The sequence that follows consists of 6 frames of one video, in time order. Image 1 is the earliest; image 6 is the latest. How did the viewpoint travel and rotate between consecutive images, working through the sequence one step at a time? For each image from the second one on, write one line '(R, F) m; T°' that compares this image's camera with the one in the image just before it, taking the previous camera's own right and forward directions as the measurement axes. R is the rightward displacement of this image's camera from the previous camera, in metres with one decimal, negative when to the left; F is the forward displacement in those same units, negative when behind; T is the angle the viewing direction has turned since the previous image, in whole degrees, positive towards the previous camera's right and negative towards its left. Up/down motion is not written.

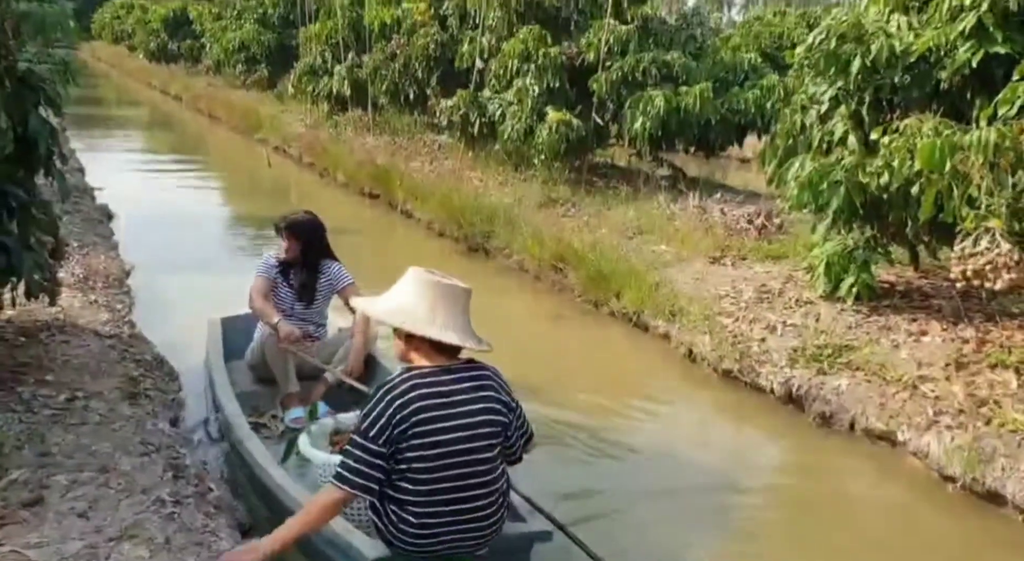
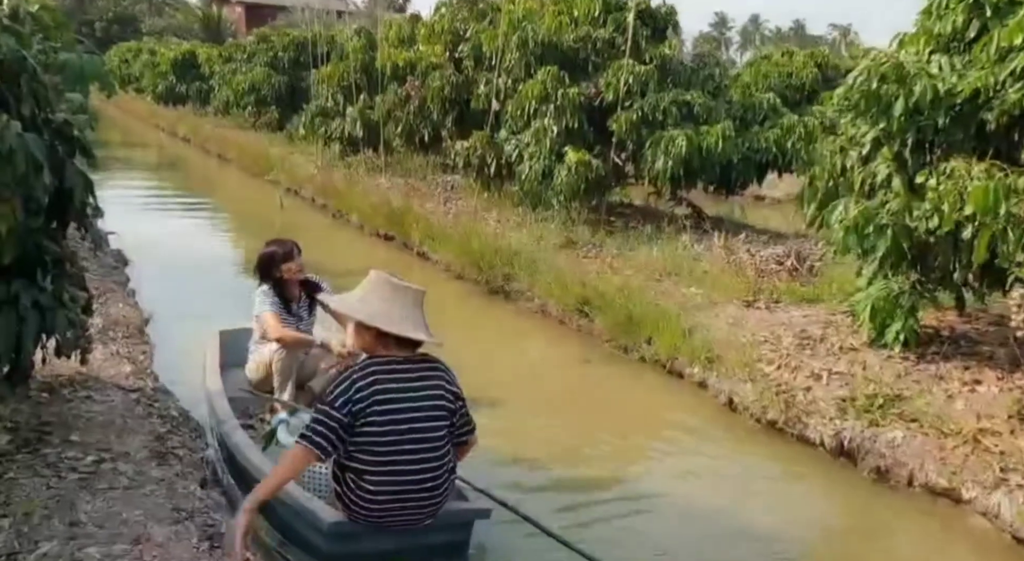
(-0.2, +0.2) m; 0°
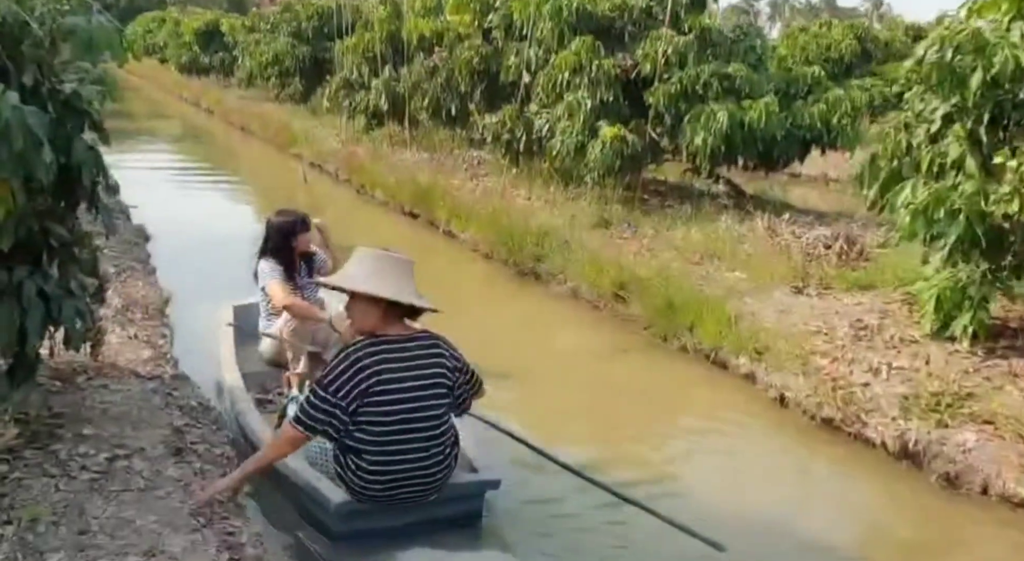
(-0.1, +0.4) m; -1°
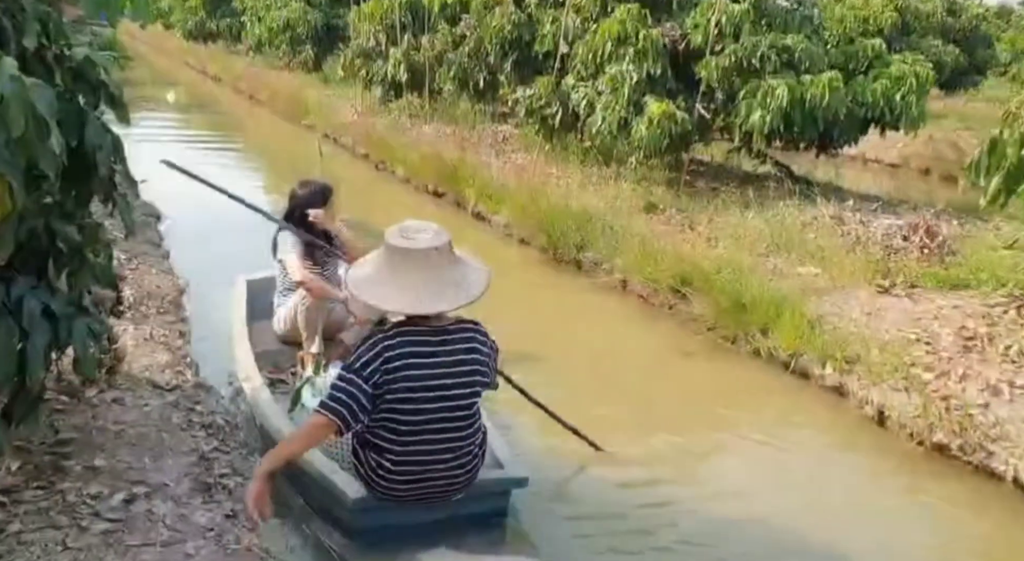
(-0.4, +0.7) m; 0°
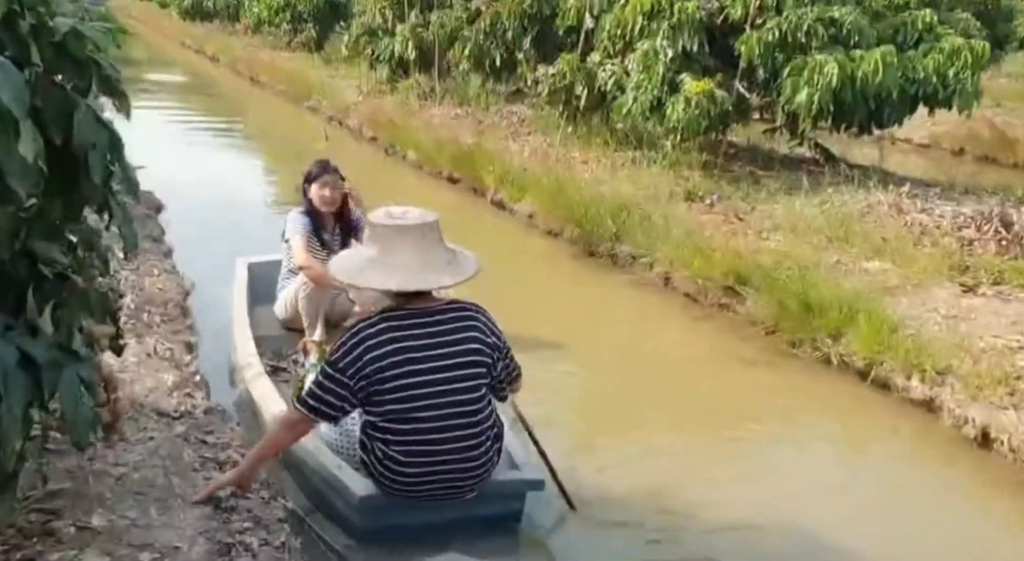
(-0.3, +0.7) m; 0°
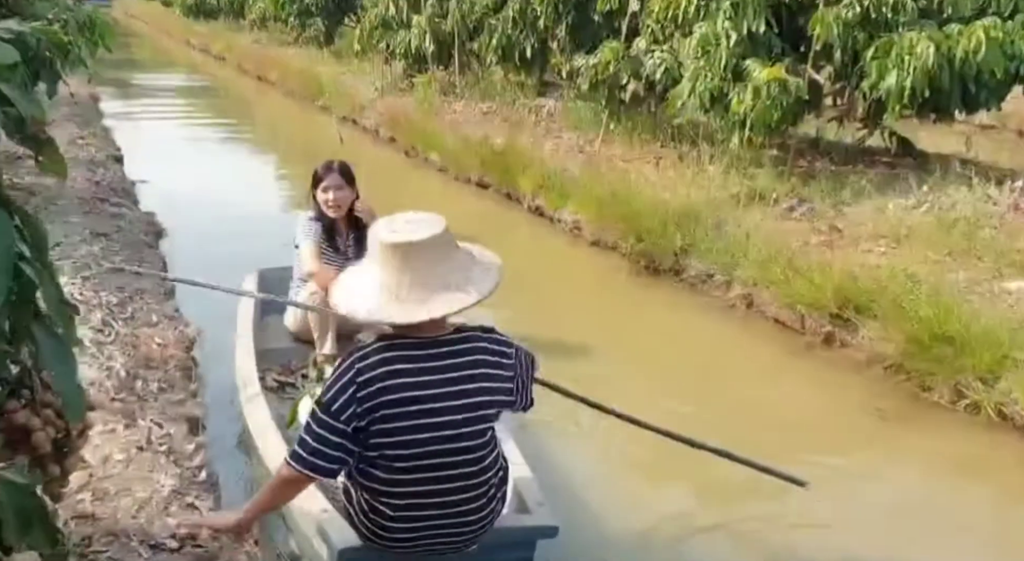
(-0.3, +1.1) m; -1°
